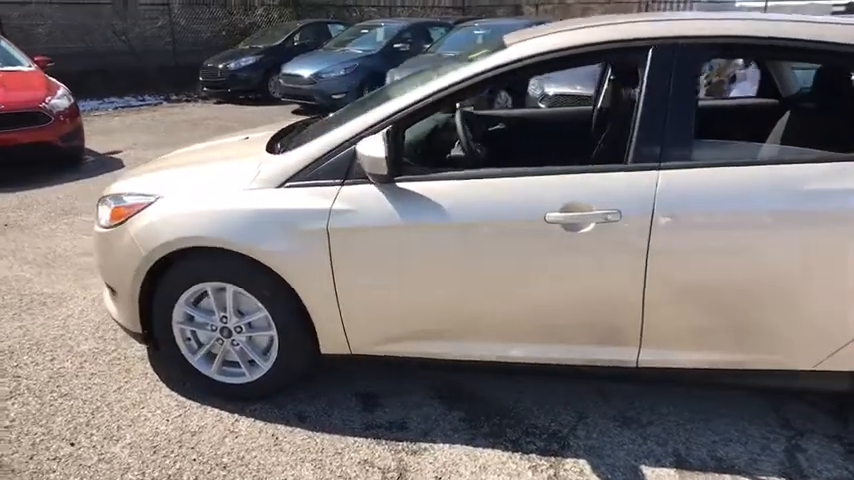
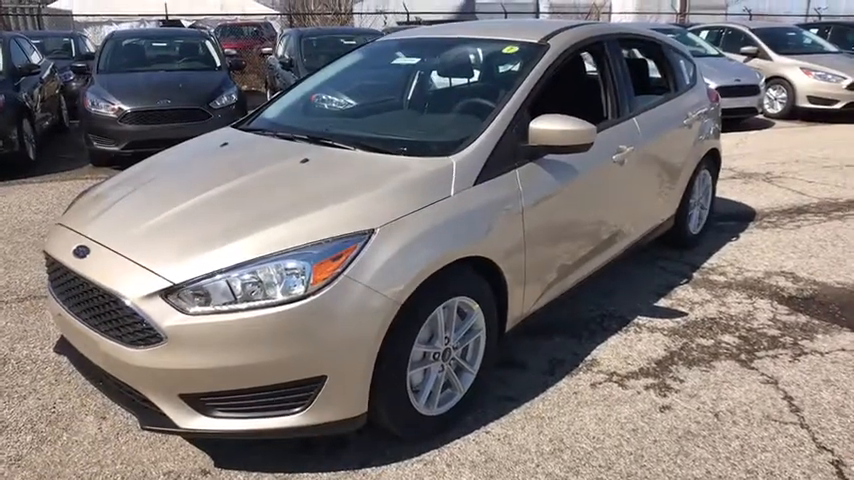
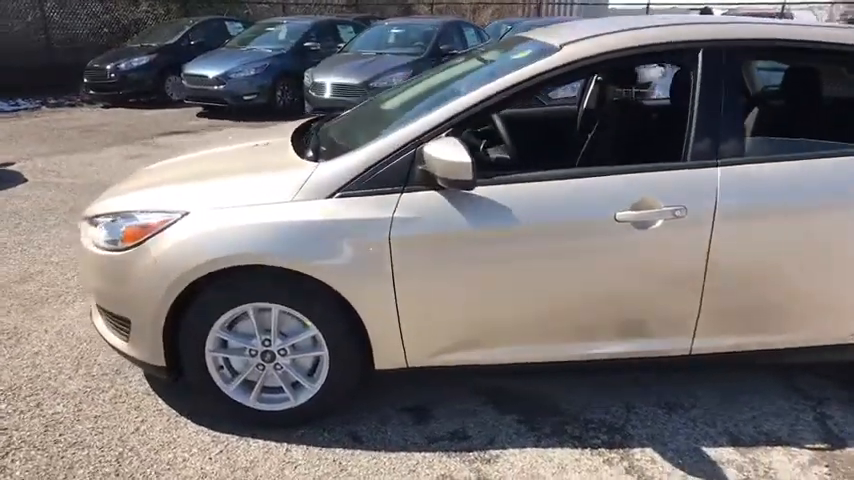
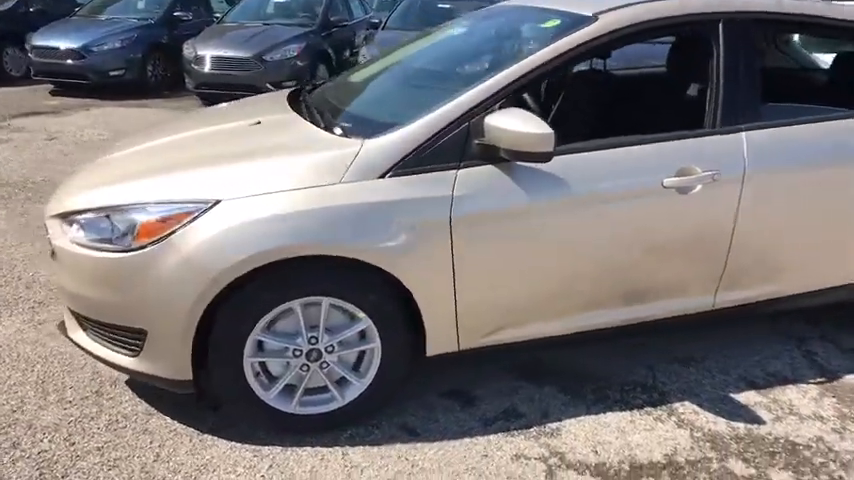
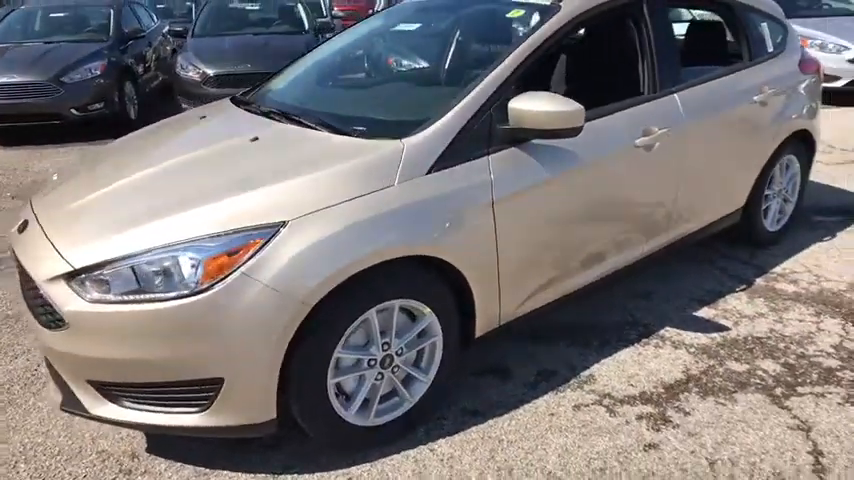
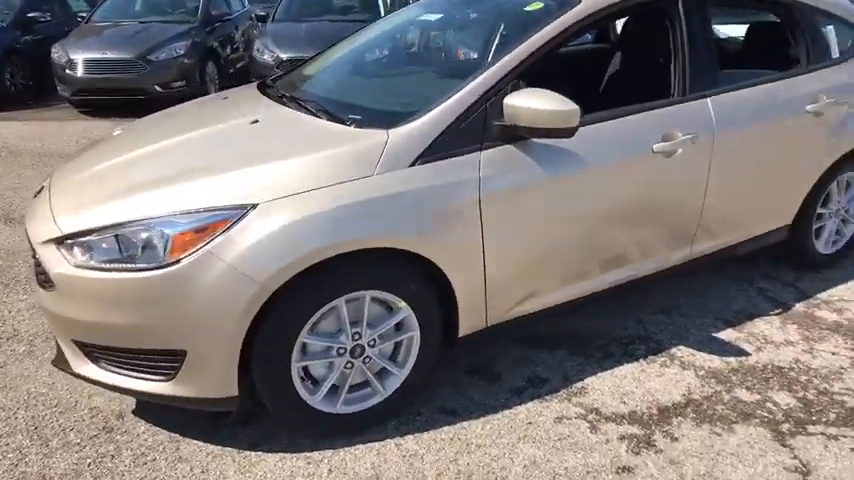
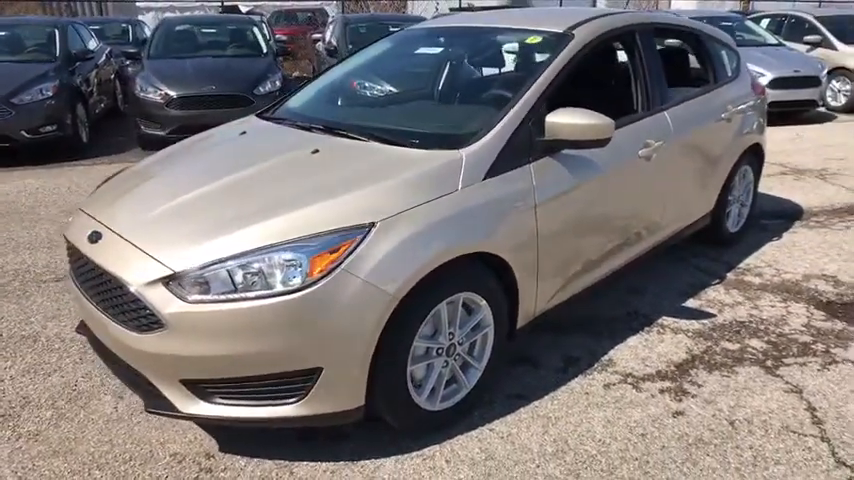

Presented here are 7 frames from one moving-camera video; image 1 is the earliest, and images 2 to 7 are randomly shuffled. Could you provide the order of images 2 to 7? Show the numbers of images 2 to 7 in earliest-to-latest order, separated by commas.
3, 4, 6, 5, 7, 2
